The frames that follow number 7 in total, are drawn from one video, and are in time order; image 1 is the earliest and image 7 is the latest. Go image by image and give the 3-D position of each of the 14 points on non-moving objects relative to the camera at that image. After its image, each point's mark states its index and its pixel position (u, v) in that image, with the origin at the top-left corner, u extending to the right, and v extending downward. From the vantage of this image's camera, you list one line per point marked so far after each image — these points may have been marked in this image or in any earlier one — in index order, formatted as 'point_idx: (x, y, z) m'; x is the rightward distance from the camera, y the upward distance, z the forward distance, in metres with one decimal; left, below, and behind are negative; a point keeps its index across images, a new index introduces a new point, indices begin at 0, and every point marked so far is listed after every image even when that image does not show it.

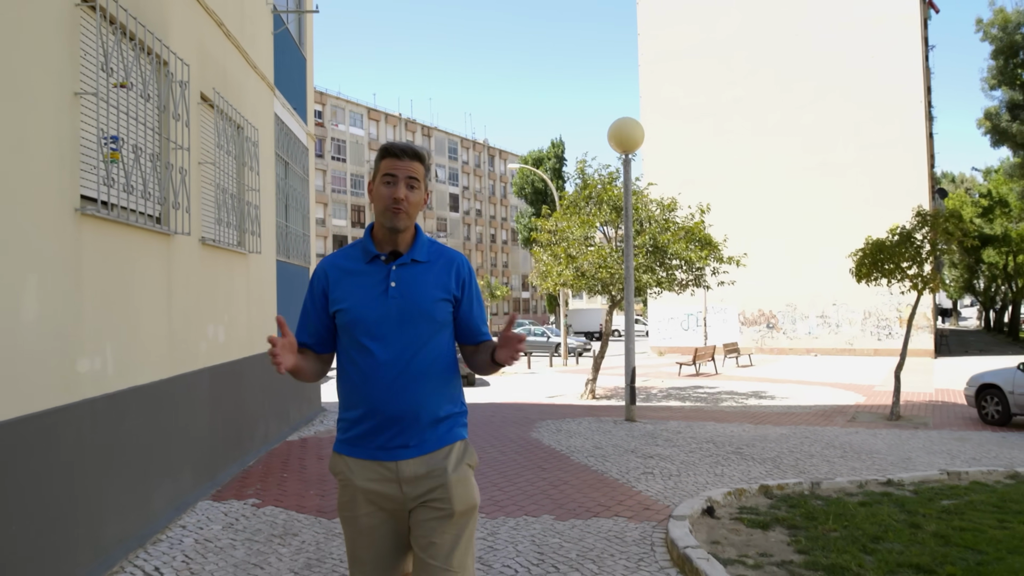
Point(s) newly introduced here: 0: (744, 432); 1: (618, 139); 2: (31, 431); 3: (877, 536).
0: (+3.5, -2.2, +12.0) m
1: (+1.7, +2.4, +12.7) m
2: (-2.6, -0.7, +4.3) m
3: (+2.6, -1.8, +5.7) m
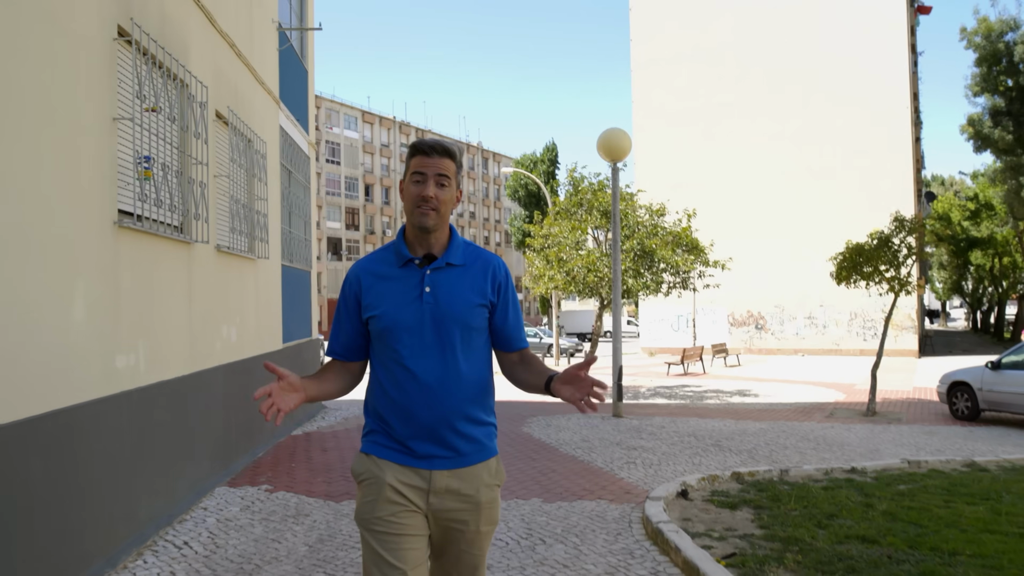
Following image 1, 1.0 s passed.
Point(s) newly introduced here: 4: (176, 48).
0: (+3.4, -2.2, +12.6) m
1: (+1.6, +2.4, +13.4) m
2: (-2.6, -0.8, +4.8) m
3: (+2.5, -1.8, +6.3) m
4: (-2.8, +2.0, +6.6) m
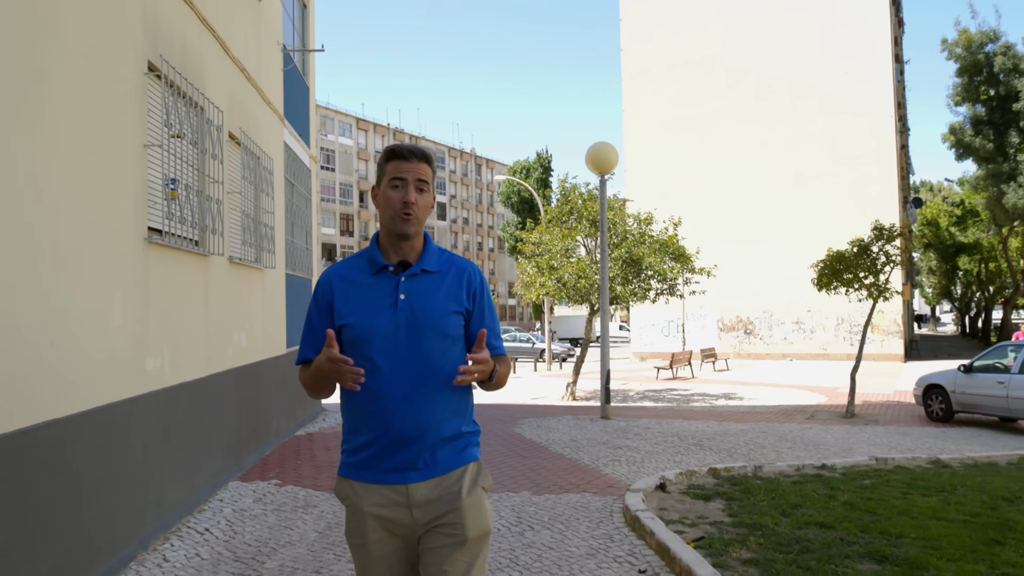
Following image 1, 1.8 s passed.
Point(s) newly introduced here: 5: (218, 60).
0: (+3.3, -2.3, +13.2) m
1: (+1.5, +2.2, +14.0) m
2: (-2.7, -0.8, +5.4) m
3: (+2.5, -1.9, +6.9) m
4: (-2.9, +1.9, +7.2) m
5: (-2.9, +2.3, +7.9) m
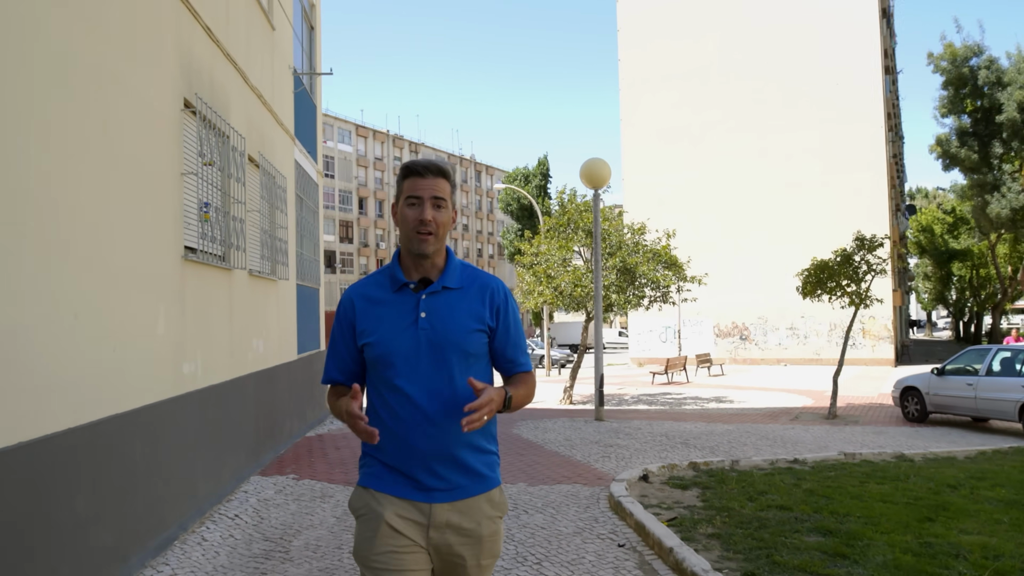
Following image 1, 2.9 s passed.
0: (+3.2, -2.5, +14.0) m
1: (+1.4, +2.1, +14.8) m
2: (-2.7, -0.9, +6.2) m
3: (+2.4, -2.0, +7.7) m
4: (-2.9, +1.8, +7.9) m
5: (-3.0, +2.2, +8.7) m
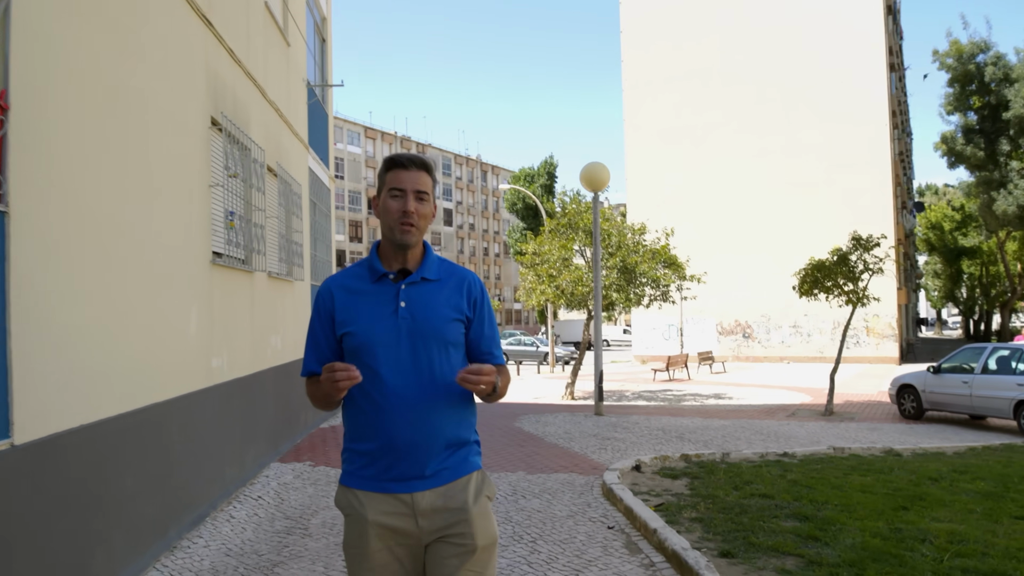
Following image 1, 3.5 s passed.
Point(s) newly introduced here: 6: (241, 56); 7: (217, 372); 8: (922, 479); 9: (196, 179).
0: (+3.3, -2.5, +14.5) m
1: (+1.5, +2.1, +15.3) m
2: (-2.7, -1.0, +6.7) m
3: (+2.4, -2.0, +8.2) m
4: (-2.9, +1.8, +8.5) m
5: (-3.0, +2.2, +9.3) m
6: (-2.9, +2.5, +8.4) m
7: (-2.8, -0.8, +7.3) m
8: (+4.4, -2.0, +8.4) m
9: (-2.8, +1.0, +6.9) m
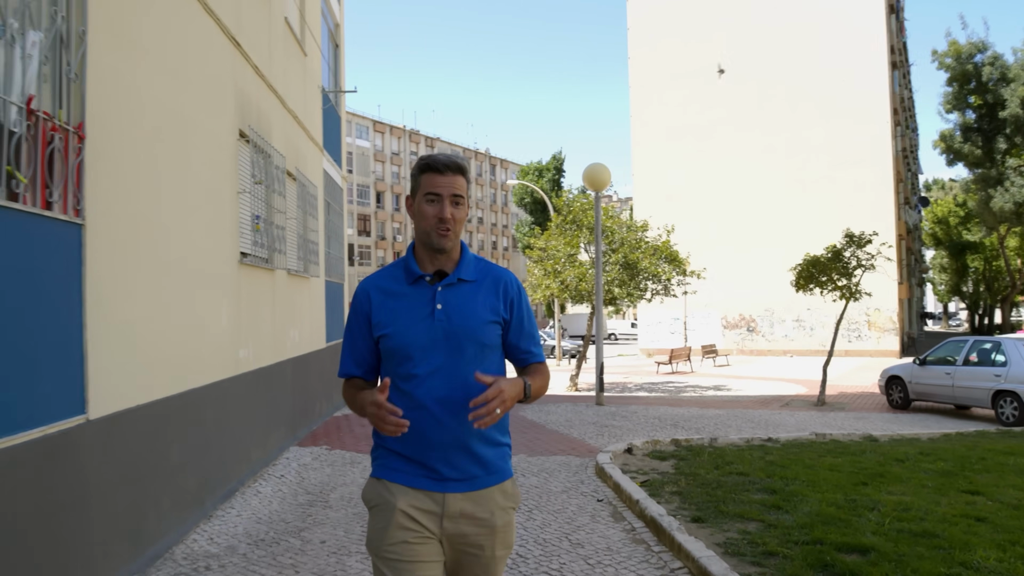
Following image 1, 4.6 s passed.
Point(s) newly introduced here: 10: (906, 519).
0: (+3.4, -2.4, +15.2) m
1: (+1.6, +2.2, +16.0) m
2: (-2.7, -0.9, +7.5) m
3: (+2.4, -2.0, +8.9) m
4: (-2.9, +1.8, +9.3) m
5: (-2.9, +2.2, +10.1) m
6: (-2.9, +2.5, +9.1) m
7: (-2.8, -0.8, +8.1) m
8: (+4.4, -2.0, +9.1) m
9: (-2.8, +1.0, +7.6) m
10: (+3.1, -1.8, +6.2) m
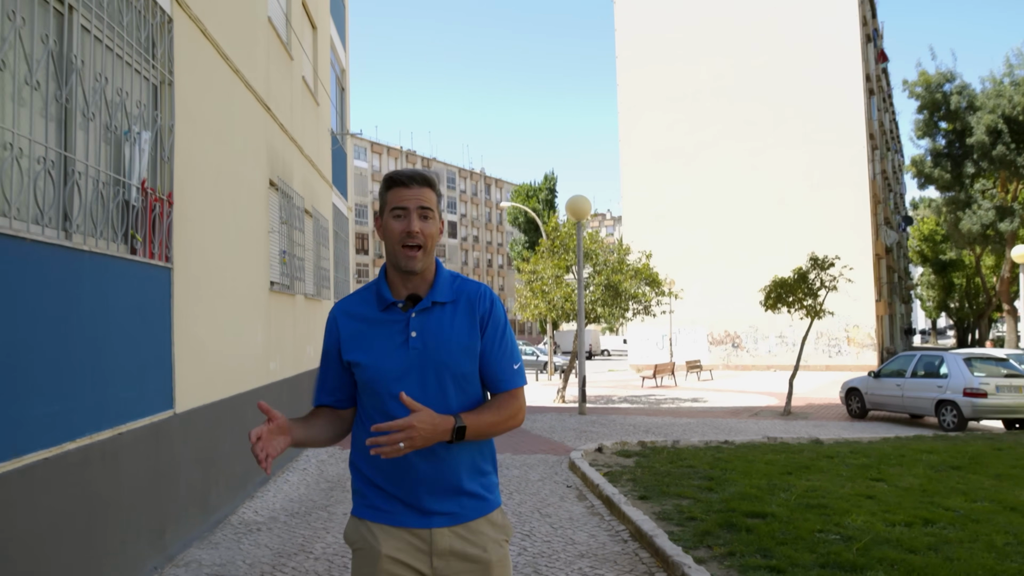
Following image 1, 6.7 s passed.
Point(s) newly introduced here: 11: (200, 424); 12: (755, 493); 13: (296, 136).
0: (+3.2, -2.8, +16.8) m
1: (+1.3, +1.7, +17.6) m
2: (-2.9, -1.2, +9.0) m
3: (+2.3, -2.3, +10.5) m
4: (-3.1, +1.5, +10.9) m
5: (-3.1, +1.9, +11.7) m
6: (-3.1, +2.2, +10.7) m
7: (-3.0, -1.1, +9.7) m
8: (+4.2, -2.3, +10.7) m
9: (-3.0, +0.7, +9.2) m
10: (+2.9, -2.0, +7.7) m
11: (-2.7, -1.2, +6.8) m
12: (+2.4, -2.0, +7.9) m
13: (-3.1, +2.2, +11.3) m
